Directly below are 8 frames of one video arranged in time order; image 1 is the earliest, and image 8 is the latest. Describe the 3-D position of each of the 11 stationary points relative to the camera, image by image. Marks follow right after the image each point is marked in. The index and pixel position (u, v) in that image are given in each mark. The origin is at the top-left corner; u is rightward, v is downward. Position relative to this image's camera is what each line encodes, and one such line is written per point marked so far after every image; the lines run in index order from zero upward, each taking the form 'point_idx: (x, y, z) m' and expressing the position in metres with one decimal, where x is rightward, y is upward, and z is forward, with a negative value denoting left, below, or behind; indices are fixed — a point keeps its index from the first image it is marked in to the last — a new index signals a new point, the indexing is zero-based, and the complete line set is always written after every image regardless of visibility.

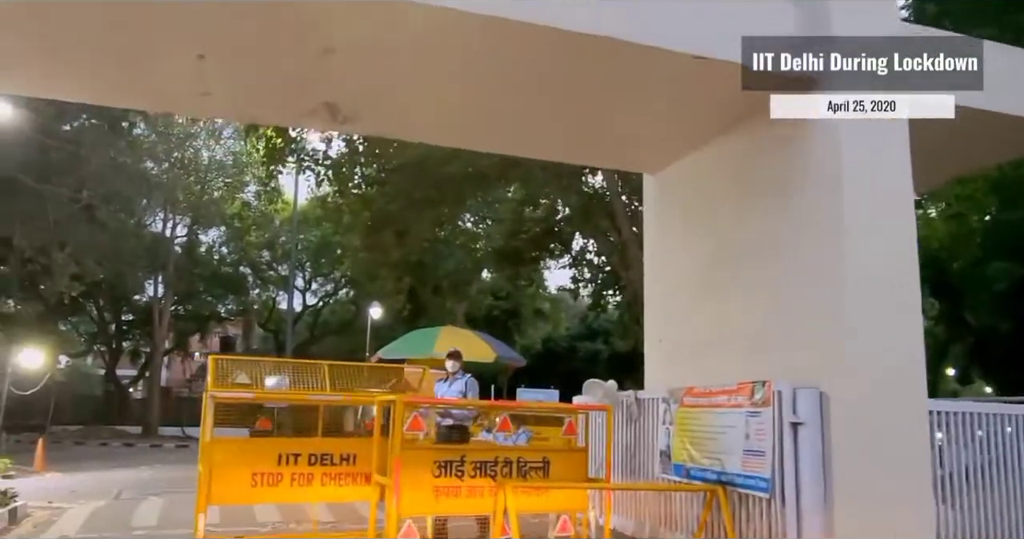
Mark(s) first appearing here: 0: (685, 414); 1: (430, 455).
0: (+1.3, -1.1, +5.7) m
1: (-0.5, -1.2, +4.9) m
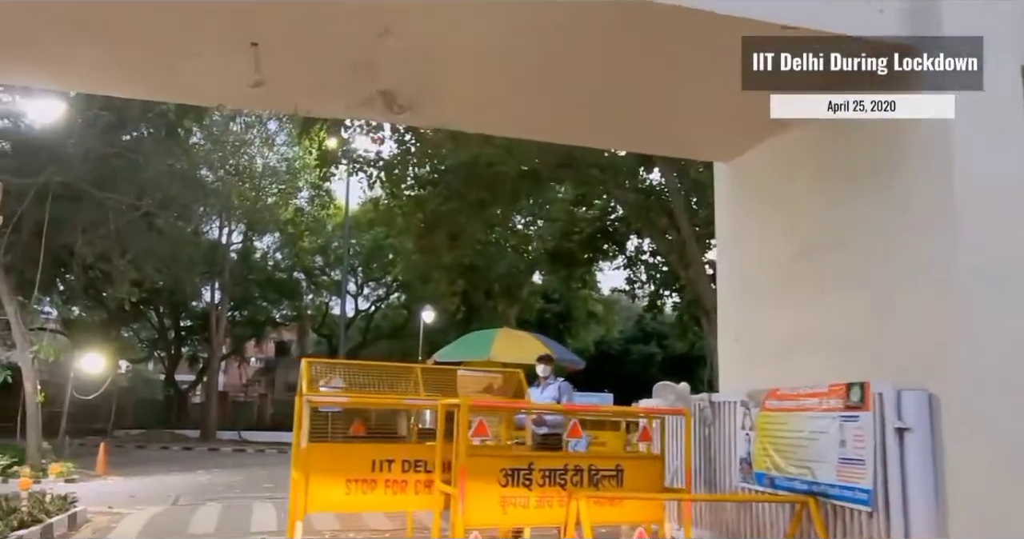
0: (+1.7, -1.0, +5.3) m
1: (-0.1, -1.1, +4.5) m
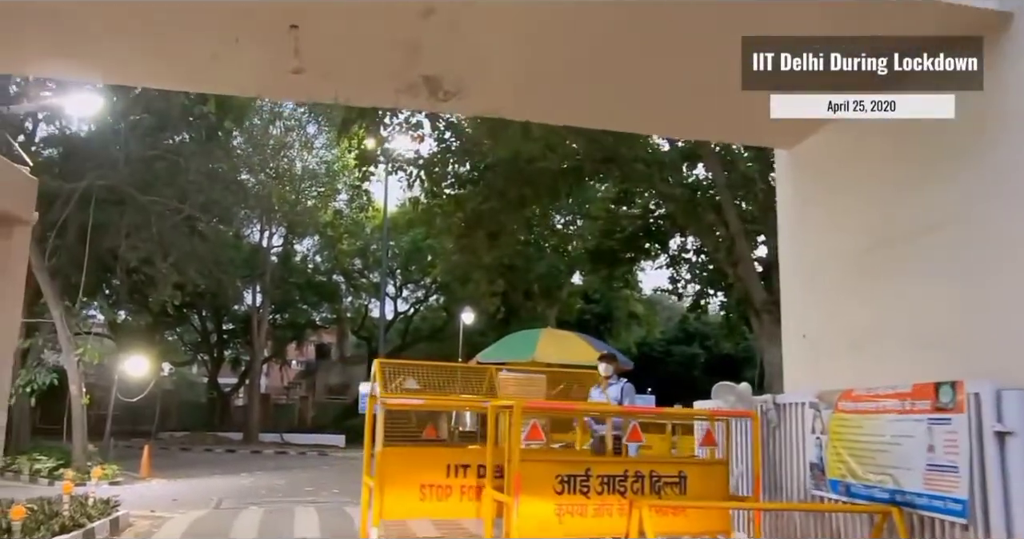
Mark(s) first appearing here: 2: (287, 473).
0: (+2.1, -1.0, +4.9) m
1: (+0.2, -1.1, +4.3) m
2: (-4.4, -3.9, +15.1) m
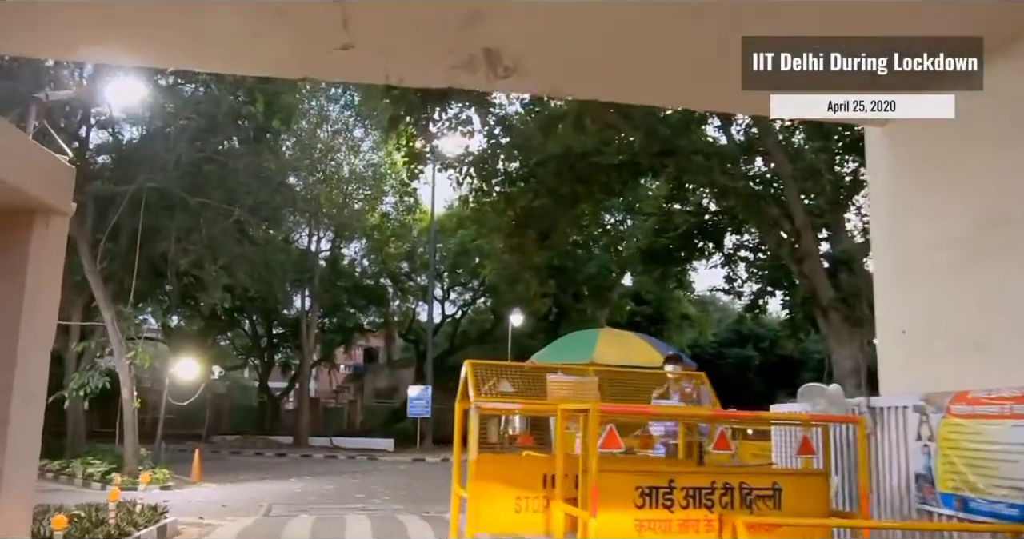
0: (+2.5, -0.9, +4.4) m
1: (+0.6, -1.0, +3.8) m
2: (-3.3, -4.0, +14.9) m
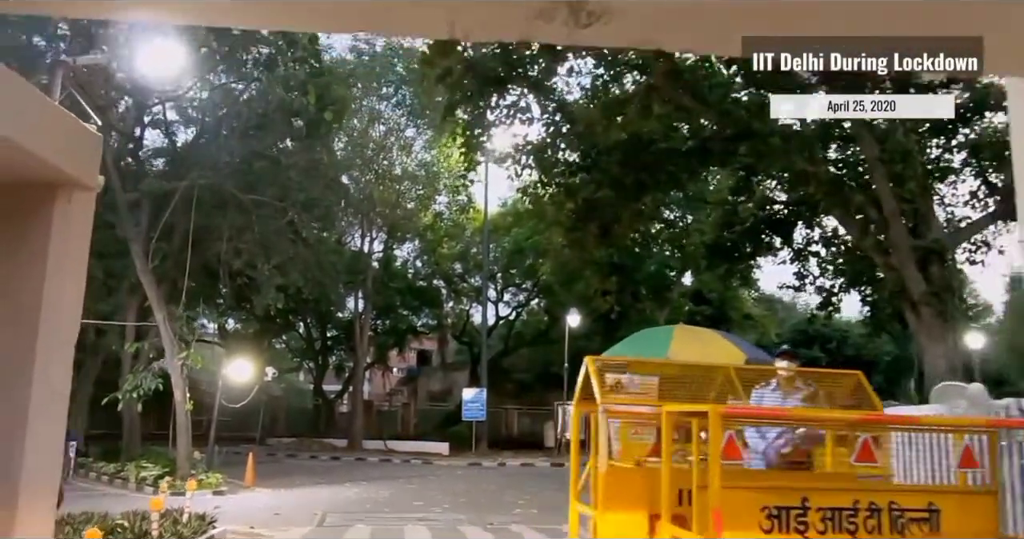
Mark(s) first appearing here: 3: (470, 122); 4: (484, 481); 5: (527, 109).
0: (+2.9, -0.7, +3.5) m
1: (+1.0, -0.9, +3.1) m
2: (-2.2, -3.9, +14.4) m
3: (-0.7, +2.2, +11.5) m
4: (-0.6, -4.1, +14.9) m
5: (+0.2, +2.4, +11.6) m
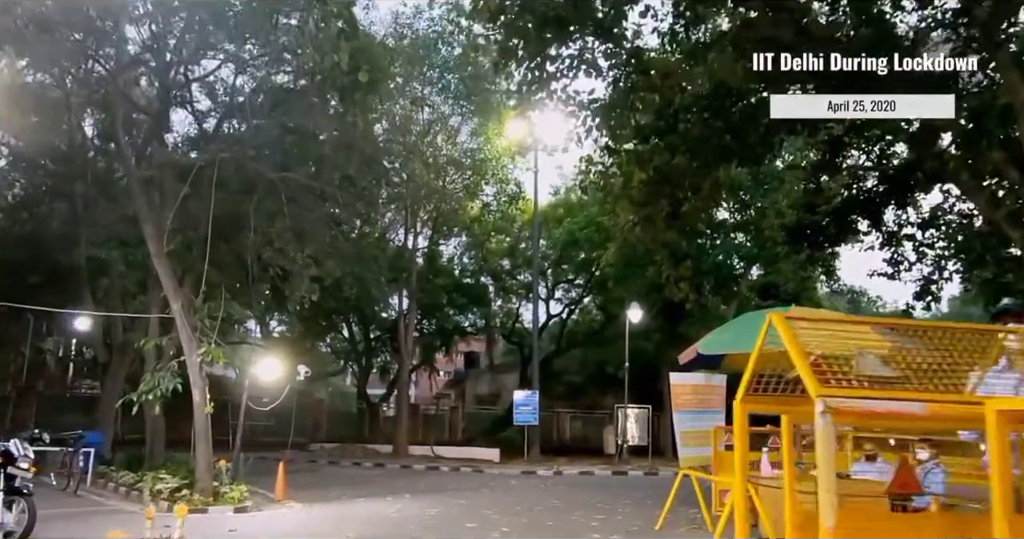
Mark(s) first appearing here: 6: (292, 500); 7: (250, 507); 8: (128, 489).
0: (+3.3, -0.4, +1.7) m
1: (+1.3, -0.6, +1.4) m
2: (-1.2, -3.7, +12.8) m
3: (+0.1, +2.4, +9.8) m
4: (+0.5, -3.8, +13.2) m
5: (+1.0, +2.7, +9.9) m
6: (-3.2, -3.4, +11.5) m
7: (-3.3, -3.0, +9.9) m
8: (-5.5, -3.2, +11.3) m
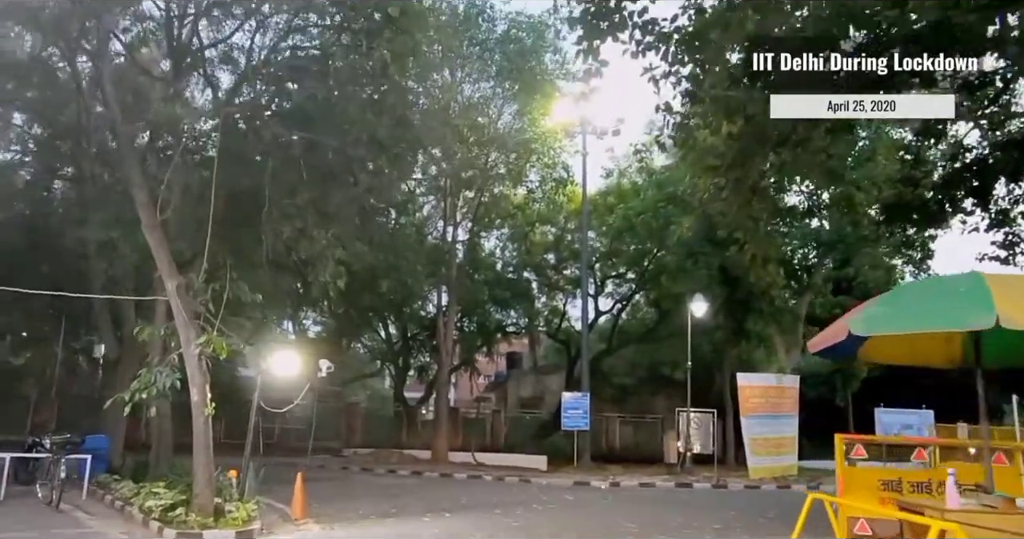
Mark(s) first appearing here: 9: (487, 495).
0: (+3.5, 0.0, -0.4) m
1: (+1.6, -0.2, -0.6) m
2: (-0.4, -3.4, +10.9) m
3: (+0.8, +2.7, +7.9) m
4: (+1.3, -3.5, +11.2) m
5: (+1.7, +3.0, +8.0) m
6: (-2.5, -3.1, +9.7) m
7: (-2.6, -2.7, +8.2) m
8: (-4.8, -2.9, +9.6) m
9: (-0.4, -4.2, +14.9) m
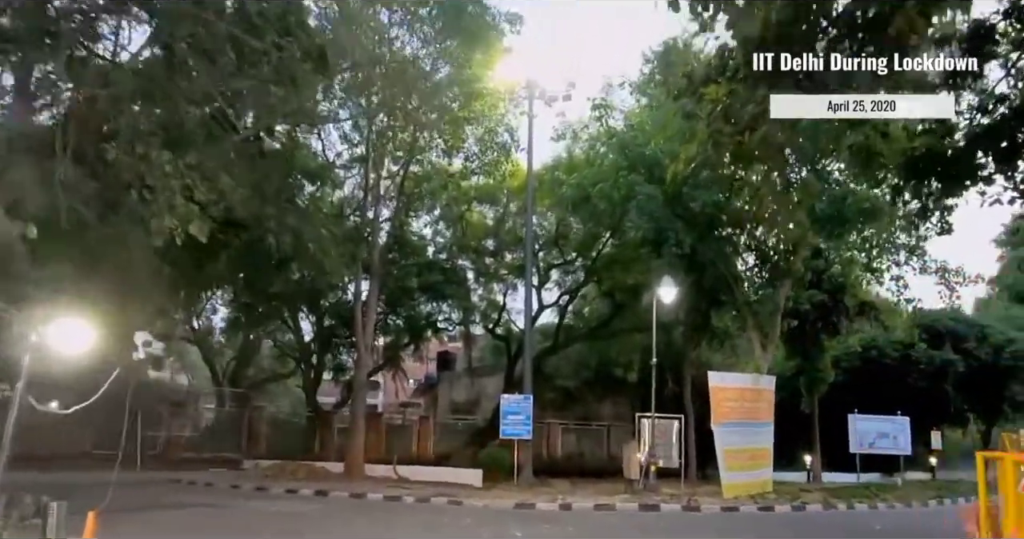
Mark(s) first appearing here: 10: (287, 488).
0: (+3.7, +0.6, -3.4) m
1: (+1.8, +0.4, -3.7) m
2: (-1.1, -2.8, +7.6) m
3: (+0.4, +3.3, +4.7) m
4: (+0.5, -3.0, +8.0) m
5: (+1.3, +3.5, +4.8) m
6: (-3.1, -2.4, +6.2) m
7: (-3.1, -2.0, +4.6) m
8: (-5.4, -2.2, +5.9) m
9: (-1.5, -3.7, +11.5) m
10: (-4.8, -4.7, +17.0) m
